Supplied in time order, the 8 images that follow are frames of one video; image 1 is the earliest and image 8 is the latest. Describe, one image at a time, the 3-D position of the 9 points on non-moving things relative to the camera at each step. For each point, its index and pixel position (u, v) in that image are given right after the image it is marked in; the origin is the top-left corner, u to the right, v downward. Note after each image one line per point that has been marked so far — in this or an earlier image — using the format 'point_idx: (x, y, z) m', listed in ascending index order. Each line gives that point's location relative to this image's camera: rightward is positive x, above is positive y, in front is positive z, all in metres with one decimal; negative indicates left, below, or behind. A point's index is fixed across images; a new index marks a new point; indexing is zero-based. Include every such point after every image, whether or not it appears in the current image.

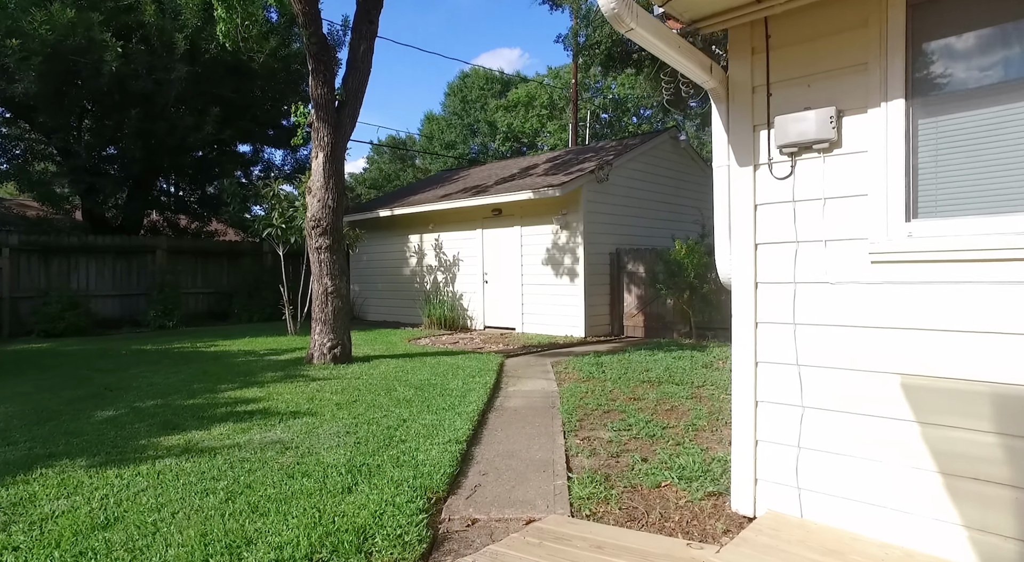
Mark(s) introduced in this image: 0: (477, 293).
0: (-0.6, -0.2, +12.0) m
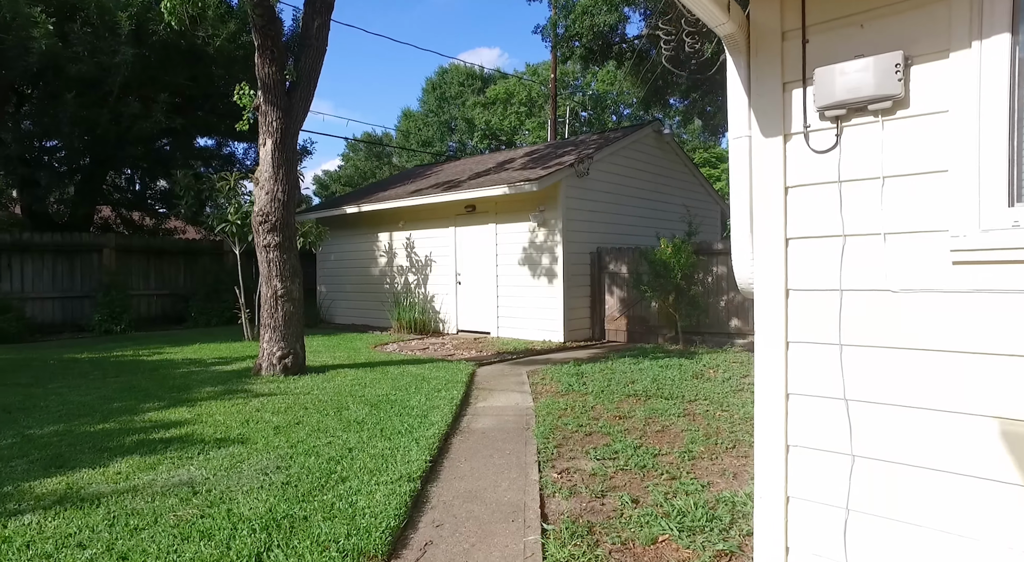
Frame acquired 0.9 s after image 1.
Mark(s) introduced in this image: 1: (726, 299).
0: (-1.1, -0.3, +11.3) m
1: (+2.8, -0.2, +8.7) m
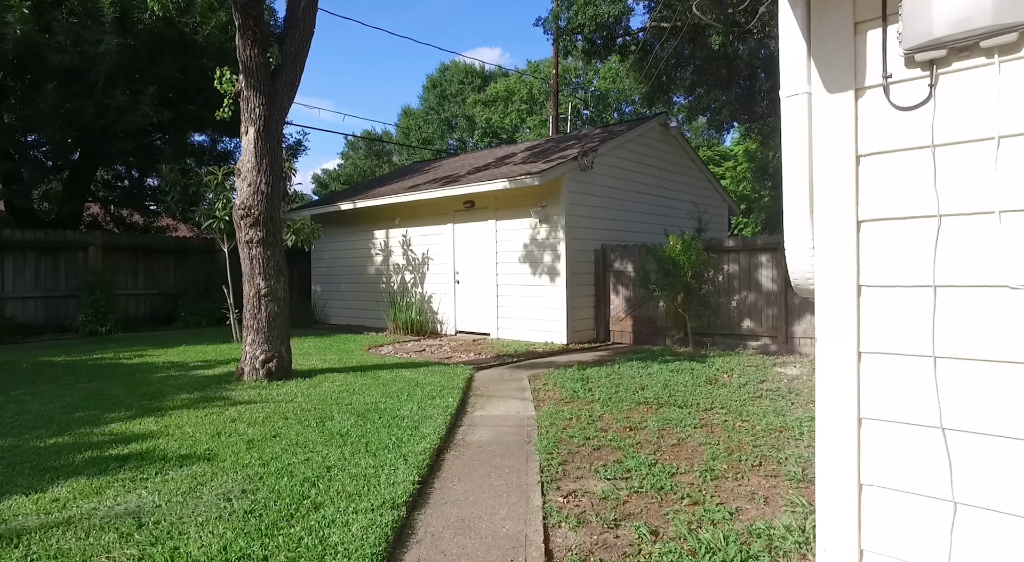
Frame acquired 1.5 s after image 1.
0: (-1.1, -0.2, +10.8) m
1: (+2.8, -0.2, +8.2) m
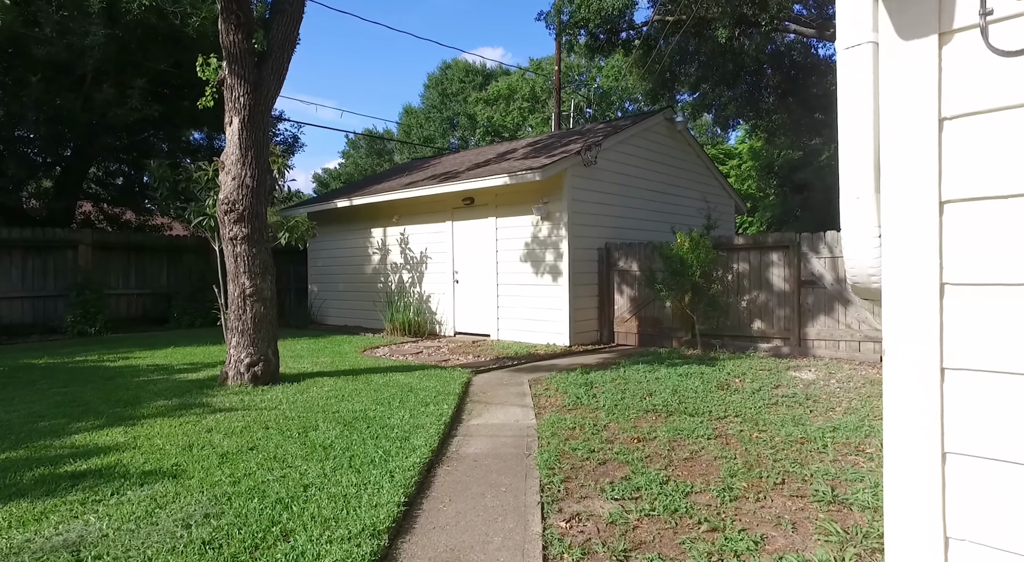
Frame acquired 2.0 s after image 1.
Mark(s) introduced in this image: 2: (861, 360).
0: (-1.0, -0.2, +10.5) m
1: (+2.8, -0.2, +7.9) m
2: (+3.7, -0.8, +6.8) m
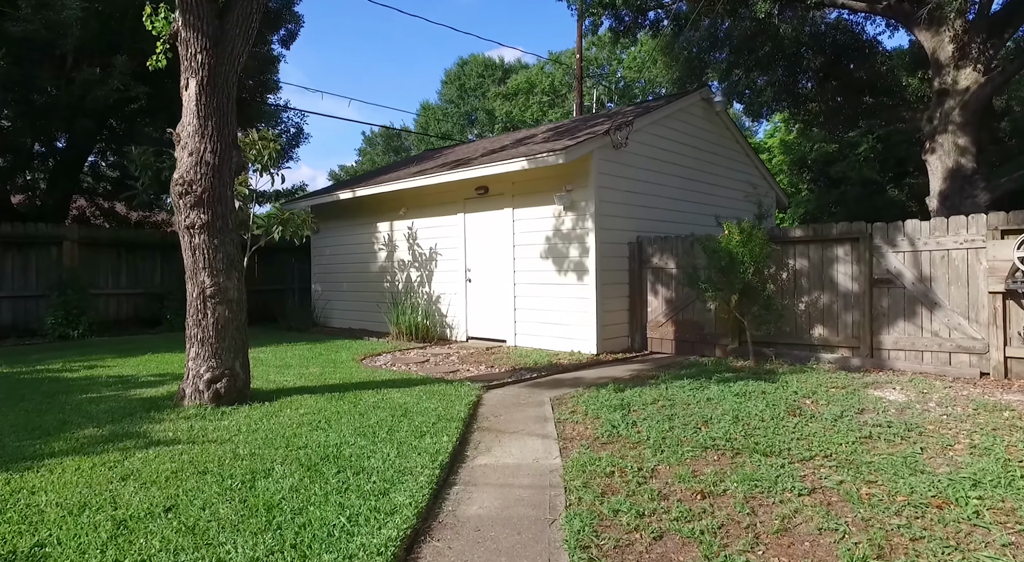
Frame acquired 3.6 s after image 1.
0: (-0.8, -0.2, +9.4) m
1: (+3.0, -0.2, +6.7) m
2: (+3.8, -0.8, +5.6) m
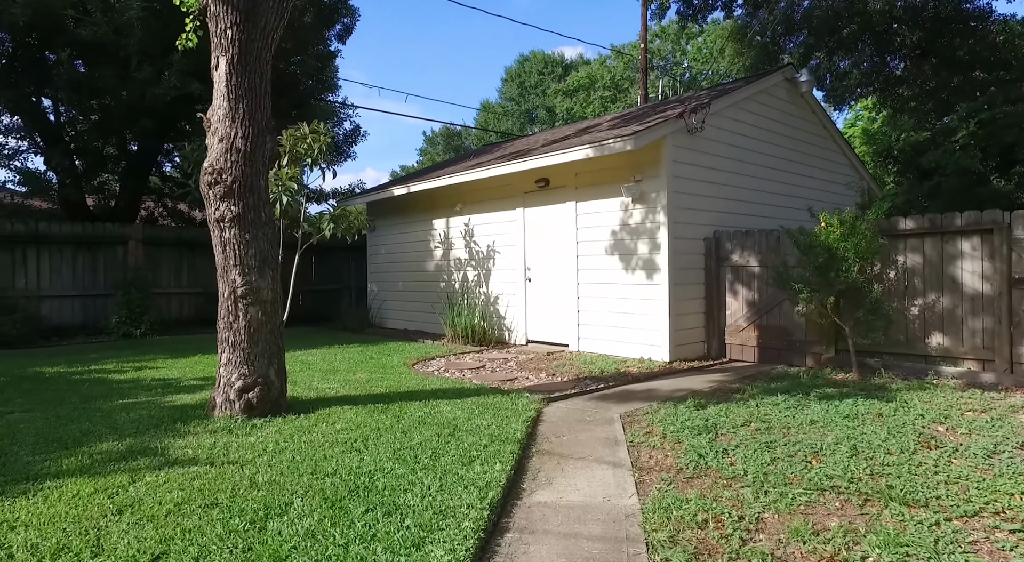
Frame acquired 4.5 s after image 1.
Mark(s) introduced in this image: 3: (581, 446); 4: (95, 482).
0: (+0.1, -0.2, +8.8) m
1: (+3.6, -0.2, +5.7) m
2: (+4.3, -0.8, +4.6) m
3: (+0.4, -1.0, +3.9) m
4: (-2.0, -0.9, +3.1) m
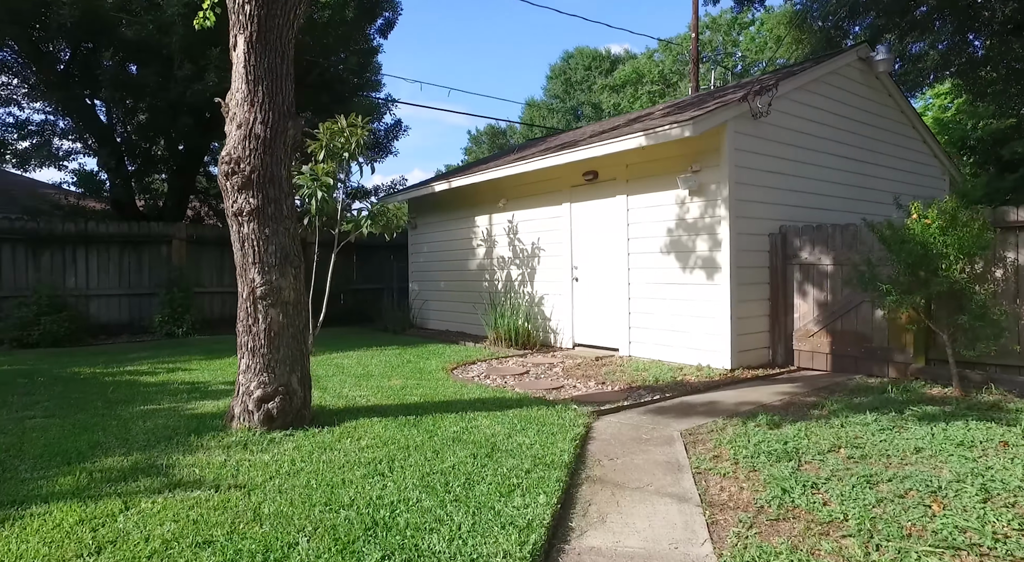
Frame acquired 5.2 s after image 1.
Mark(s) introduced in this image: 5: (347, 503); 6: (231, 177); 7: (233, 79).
0: (+0.7, -0.2, +8.3) m
1: (+4.0, -0.2, +5.0) m
2: (+4.6, -0.8, +3.8) m
3: (+0.7, -1.0, +3.4) m
4: (-1.8, -0.9, +2.7) m
5: (-0.7, -0.9, +2.7) m
6: (-1.7, +0.6, +4.0) m
7: (-1.7, +1.2, +4.0) m
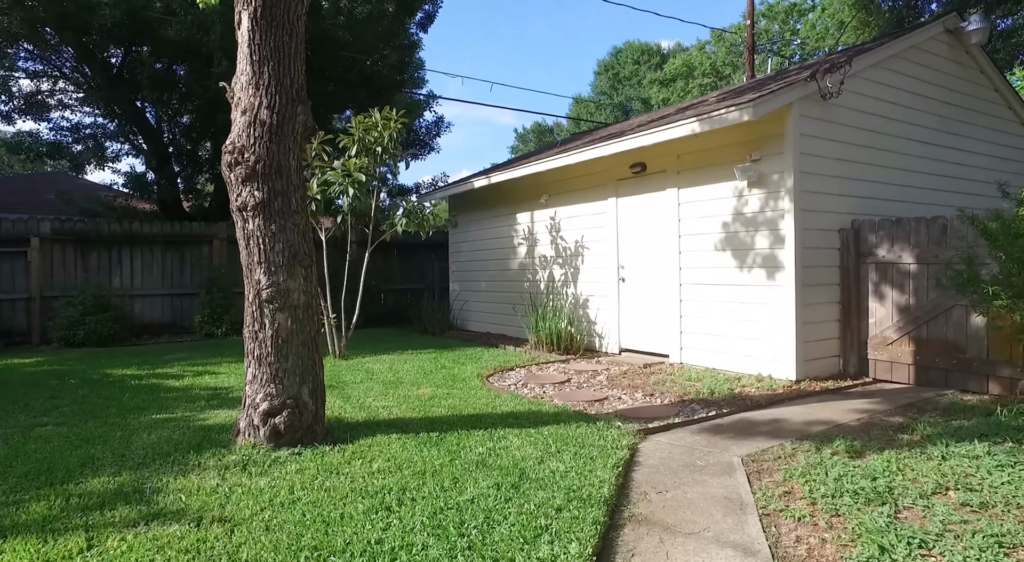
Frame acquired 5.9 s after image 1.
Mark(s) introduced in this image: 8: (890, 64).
0: (+1.1, -0.2, +7.7) m
1: (+4.2, -0.2, +4.2) m
2: (+4.7, -0.8, +3.0) m
3: (+0.8, -1.0, +2.8) m
4: (-1.7, -0.9, +2.3) m
5: (-0.6, -0.9, +2.3) m
6: (-1.5, +0.6, +3.6) m
7: (-1.5, +1.2, +3.6) m
8: (+3.7, +2.1, +6.4) m
